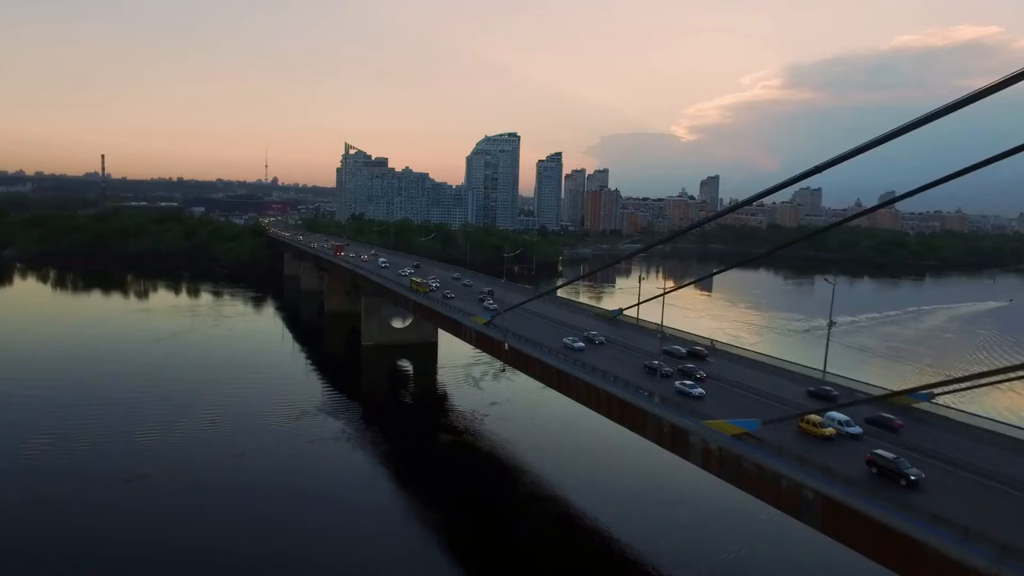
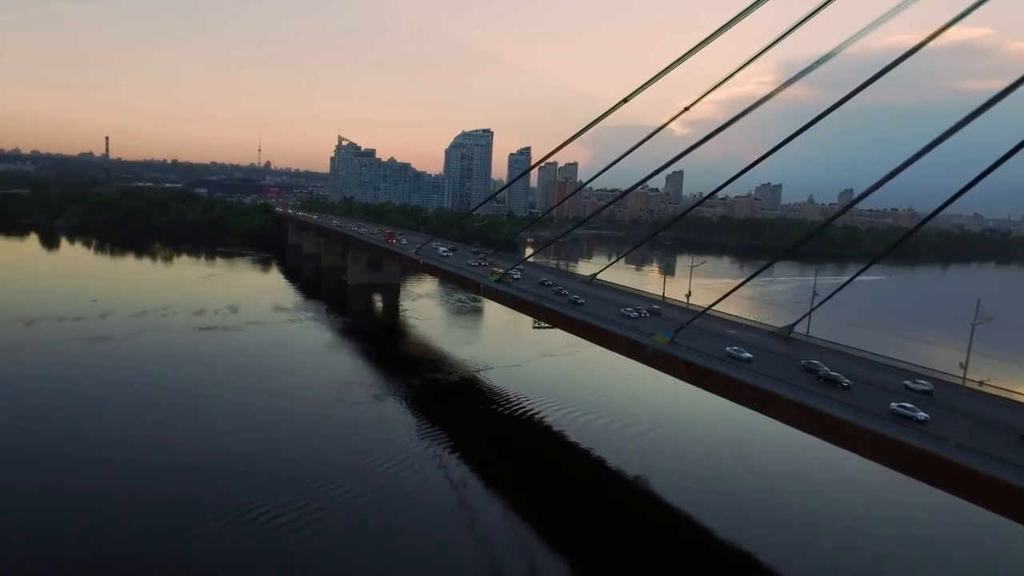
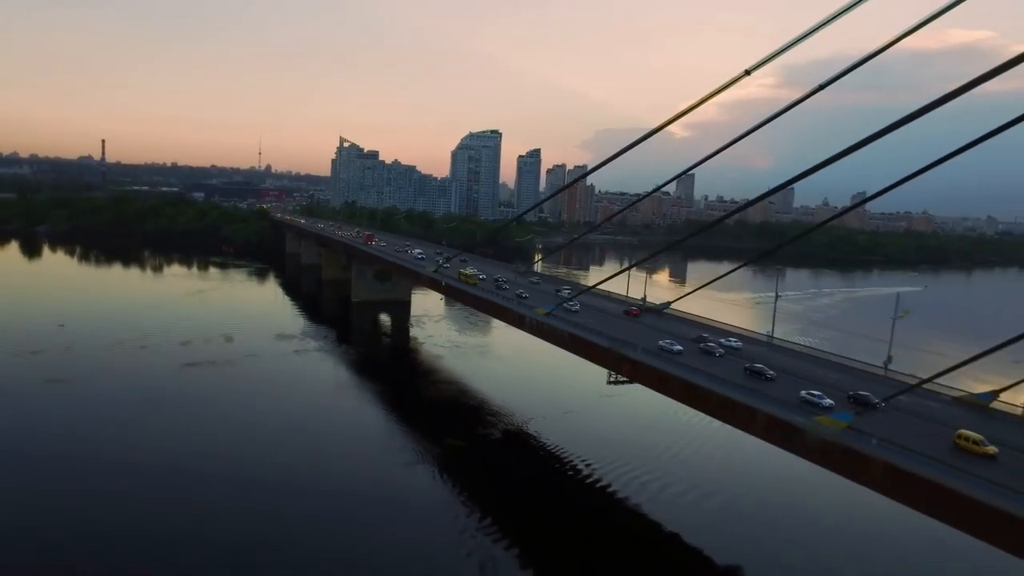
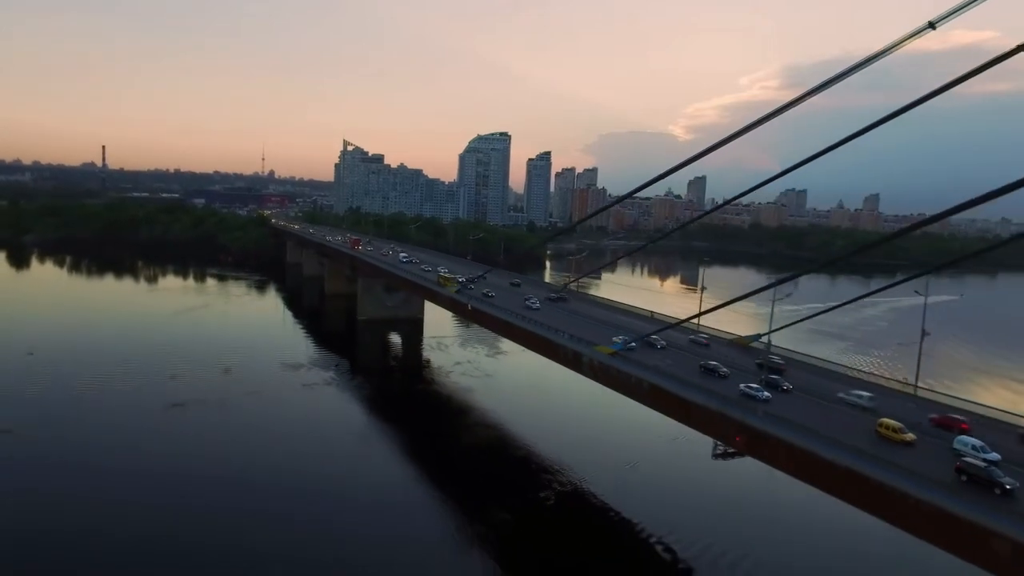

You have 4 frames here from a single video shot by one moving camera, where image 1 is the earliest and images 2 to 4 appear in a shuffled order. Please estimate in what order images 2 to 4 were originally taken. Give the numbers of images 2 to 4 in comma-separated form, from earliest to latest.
4, 3, 2
